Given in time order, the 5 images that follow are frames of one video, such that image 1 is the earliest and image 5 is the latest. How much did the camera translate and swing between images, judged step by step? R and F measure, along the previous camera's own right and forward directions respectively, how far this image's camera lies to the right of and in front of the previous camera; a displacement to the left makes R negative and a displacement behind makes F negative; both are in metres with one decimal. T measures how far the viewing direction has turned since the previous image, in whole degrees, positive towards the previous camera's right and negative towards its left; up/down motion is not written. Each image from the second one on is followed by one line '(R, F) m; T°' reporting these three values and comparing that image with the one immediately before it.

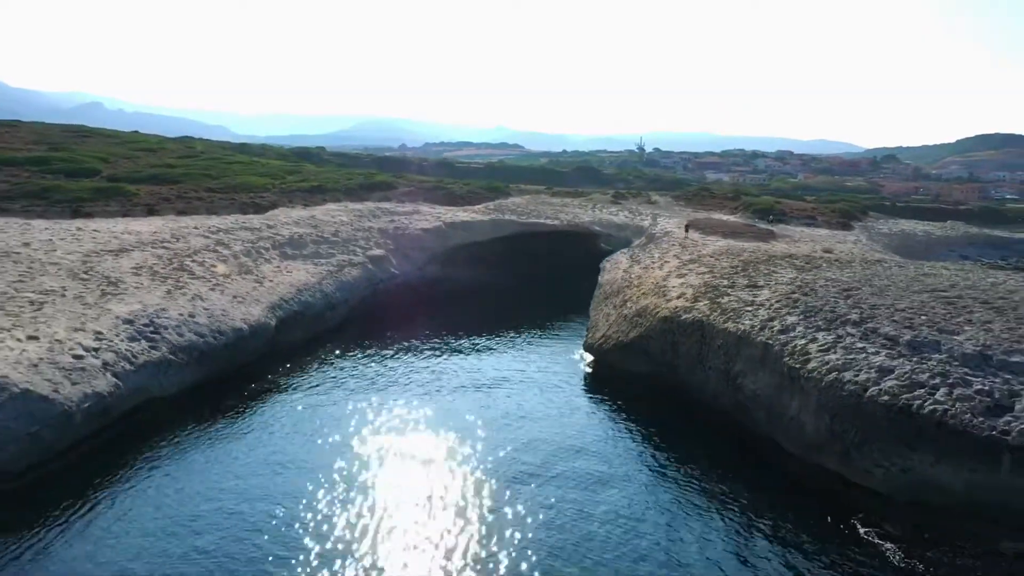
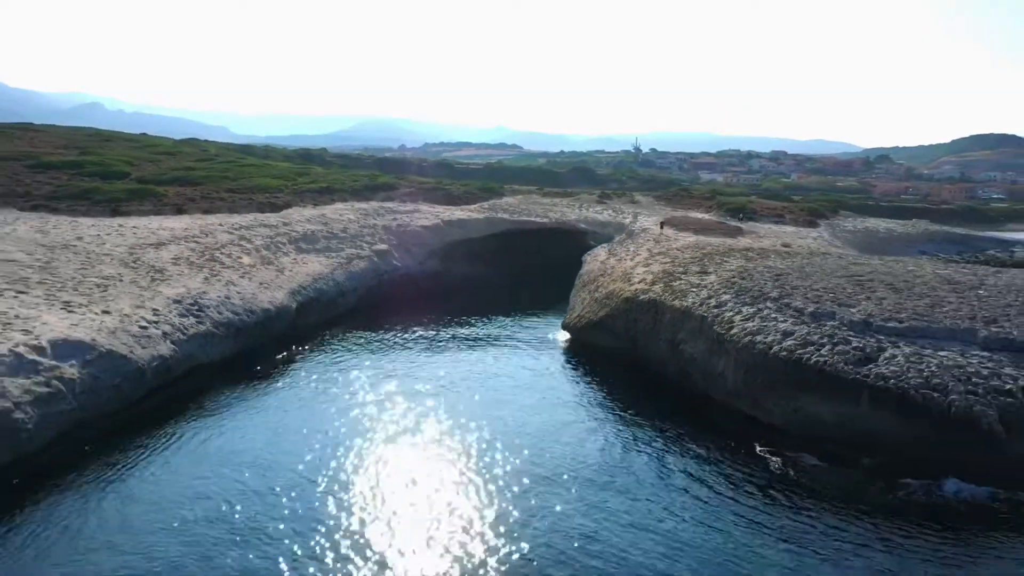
(+0.4, -2.6) m; 0°
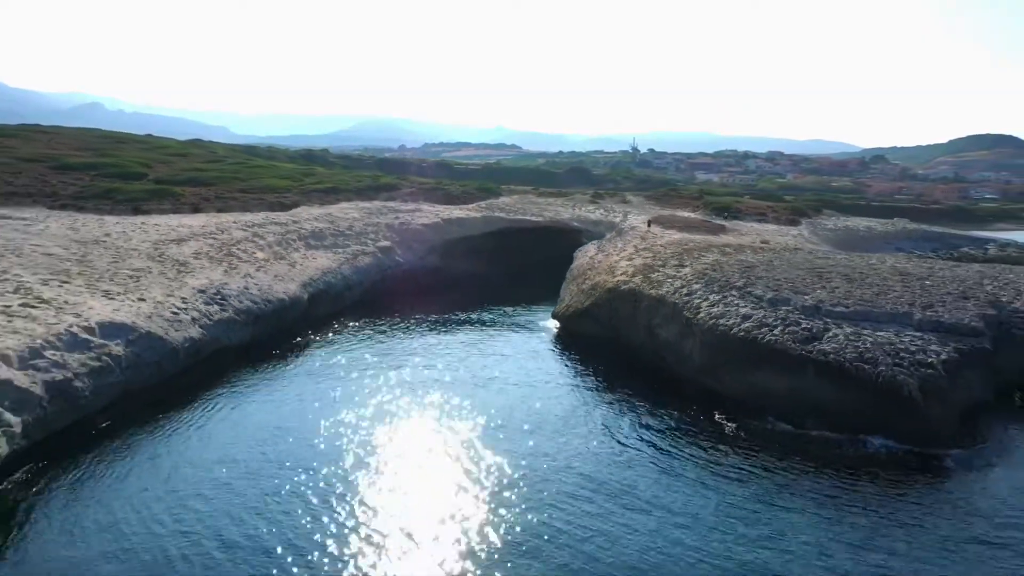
(+0.2, -1.6) m; 0°
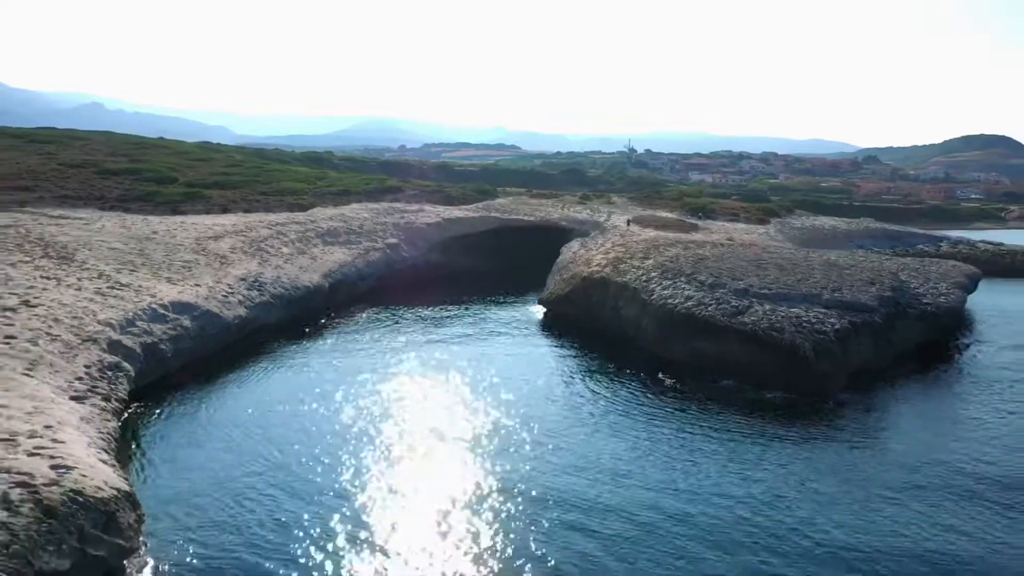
(+0.4, -3.4) m; 0°
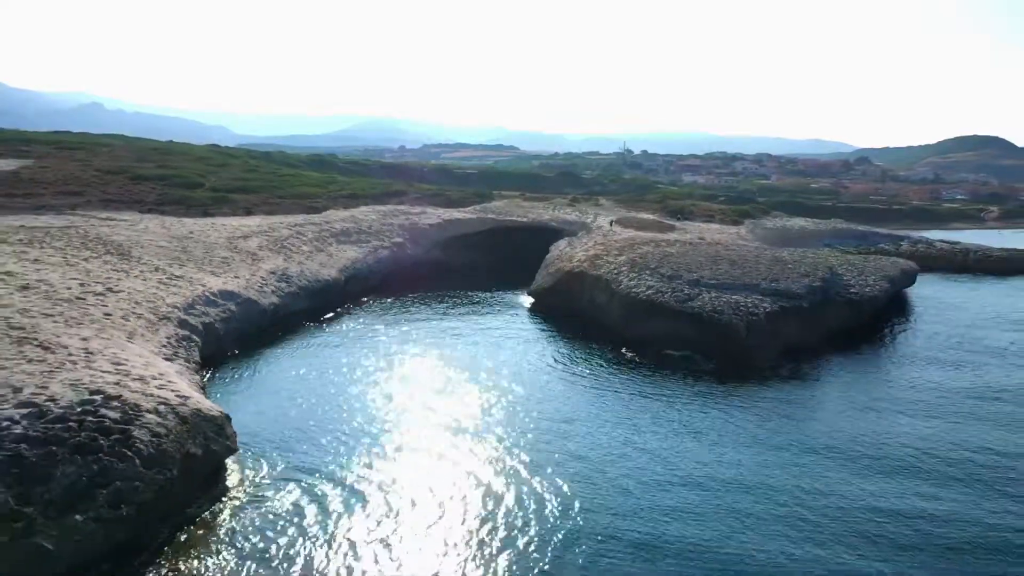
(+0.3, -3.4) m; 0°
